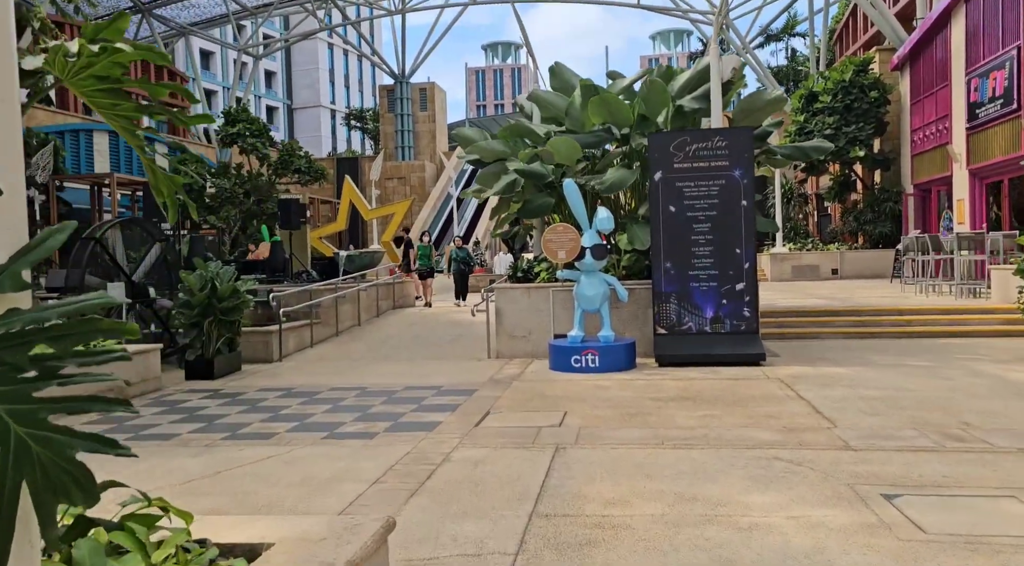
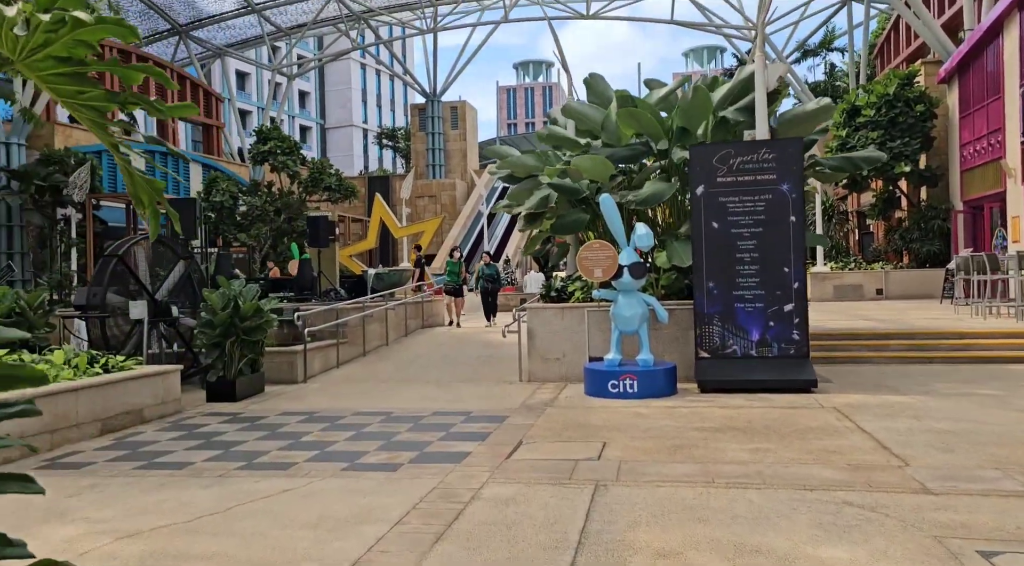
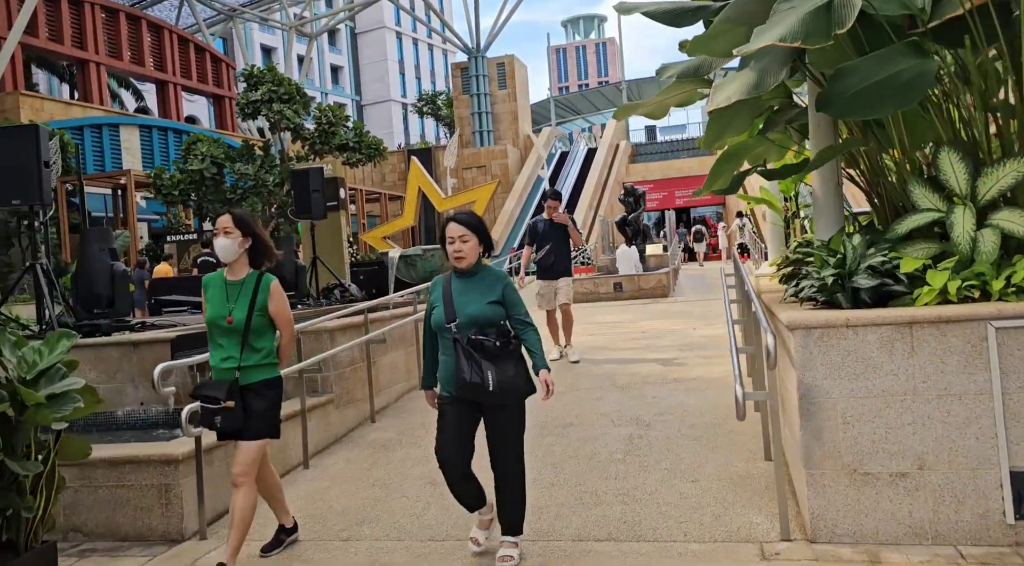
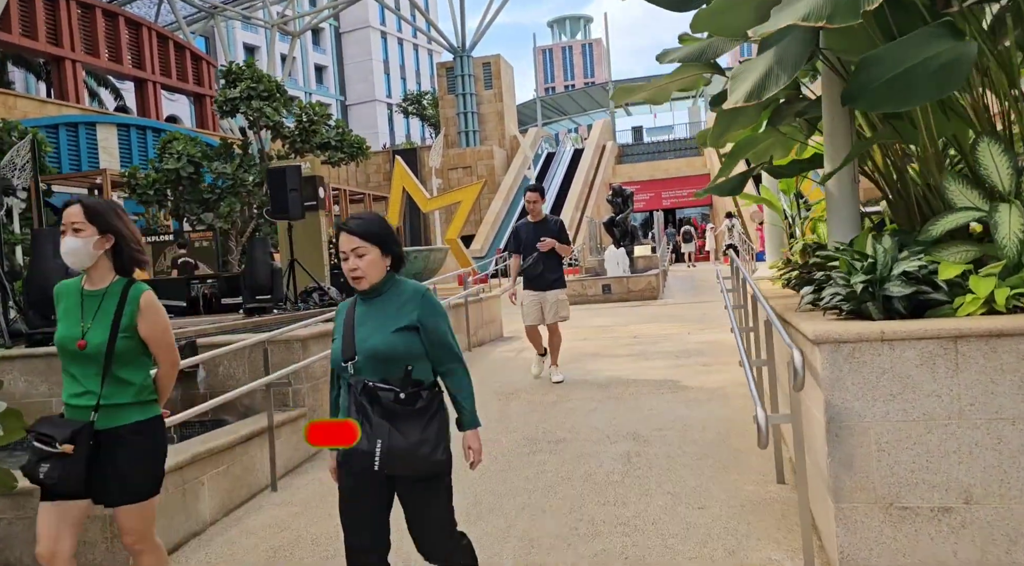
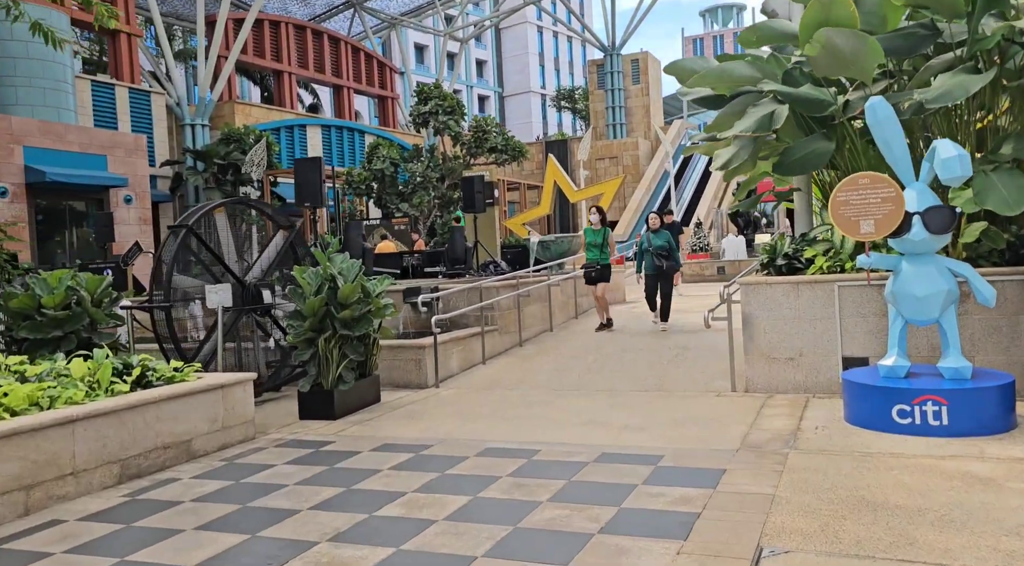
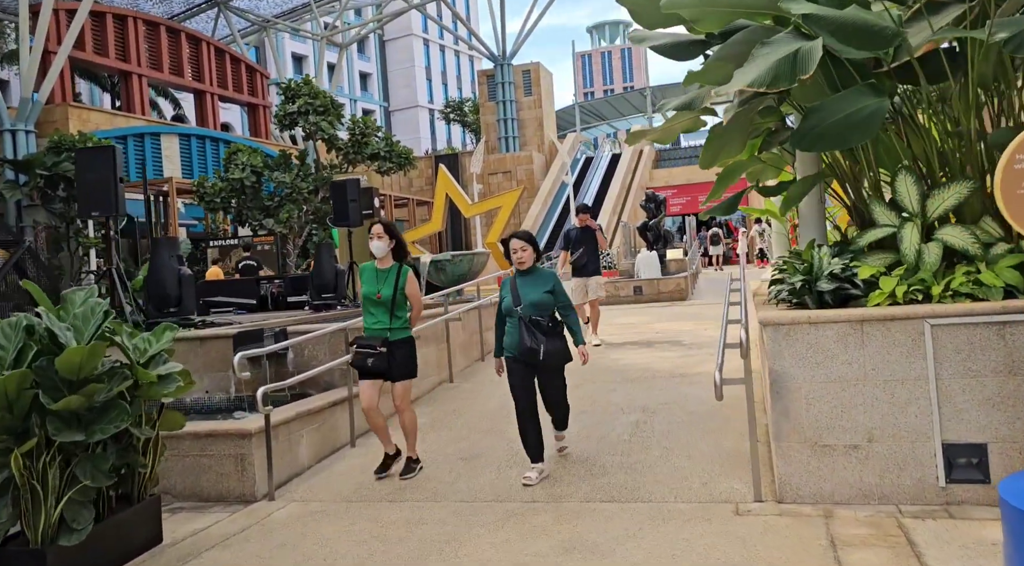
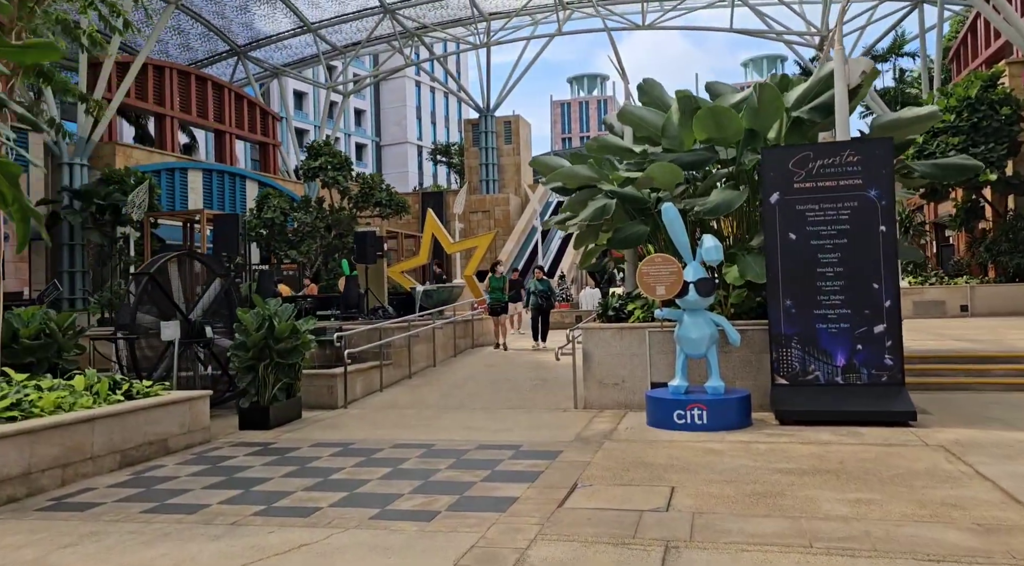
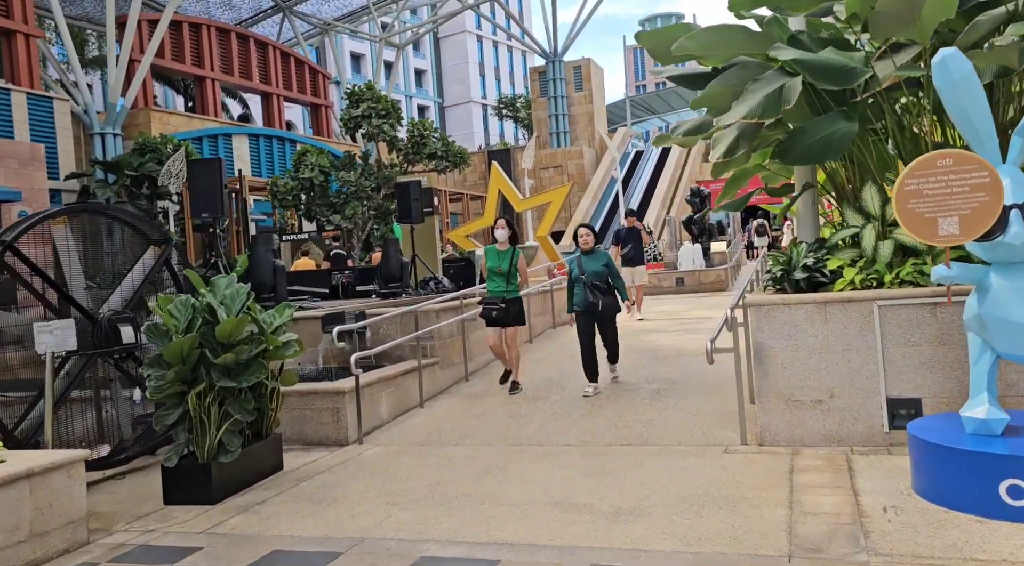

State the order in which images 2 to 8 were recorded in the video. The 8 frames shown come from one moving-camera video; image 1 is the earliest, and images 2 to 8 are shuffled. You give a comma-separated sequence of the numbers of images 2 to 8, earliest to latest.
2, 7, 5, 8, 6, 3, 4
